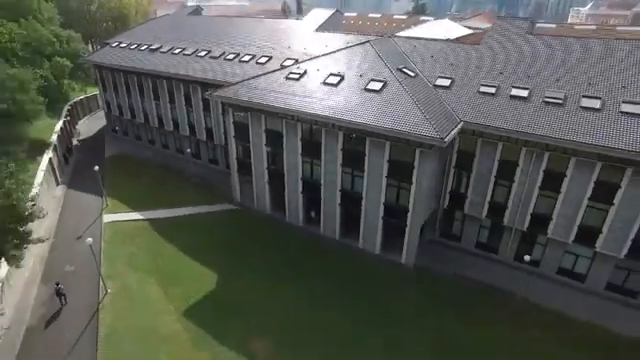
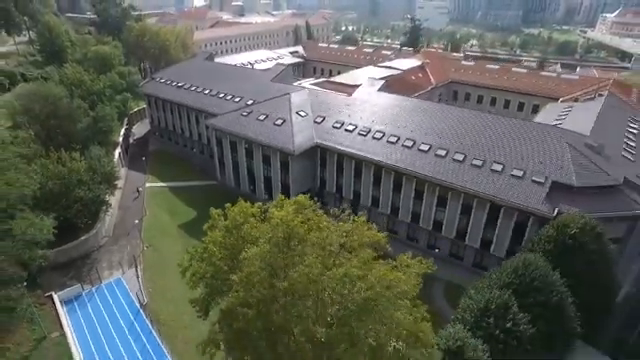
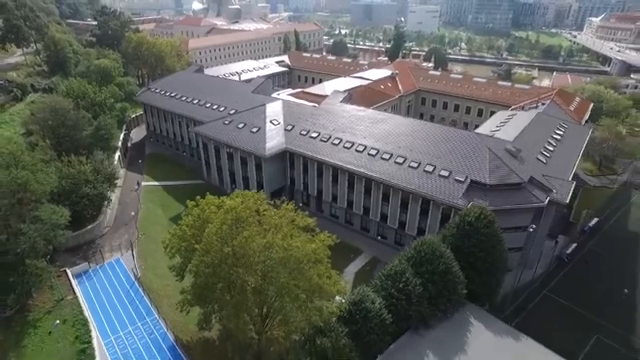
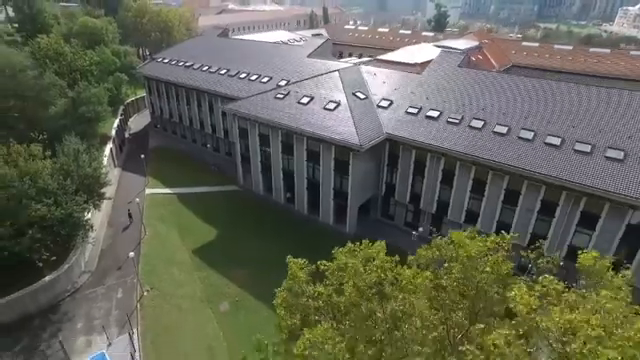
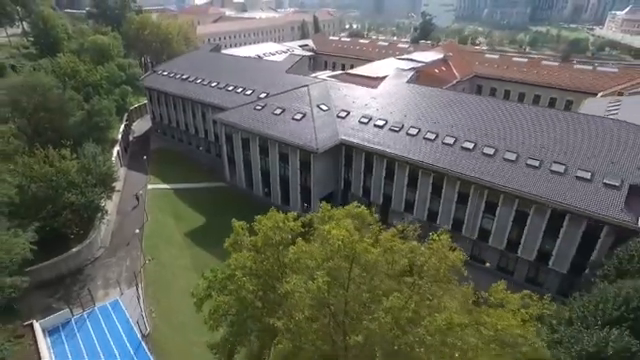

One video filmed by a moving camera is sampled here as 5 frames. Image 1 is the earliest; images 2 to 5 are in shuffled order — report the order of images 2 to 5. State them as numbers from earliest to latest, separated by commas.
4, 5, 2, 3
